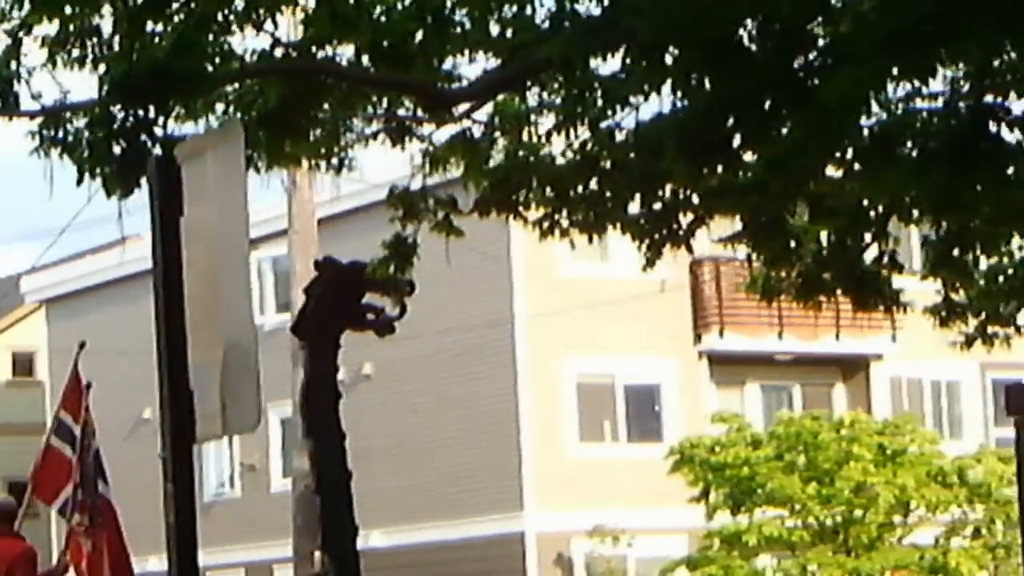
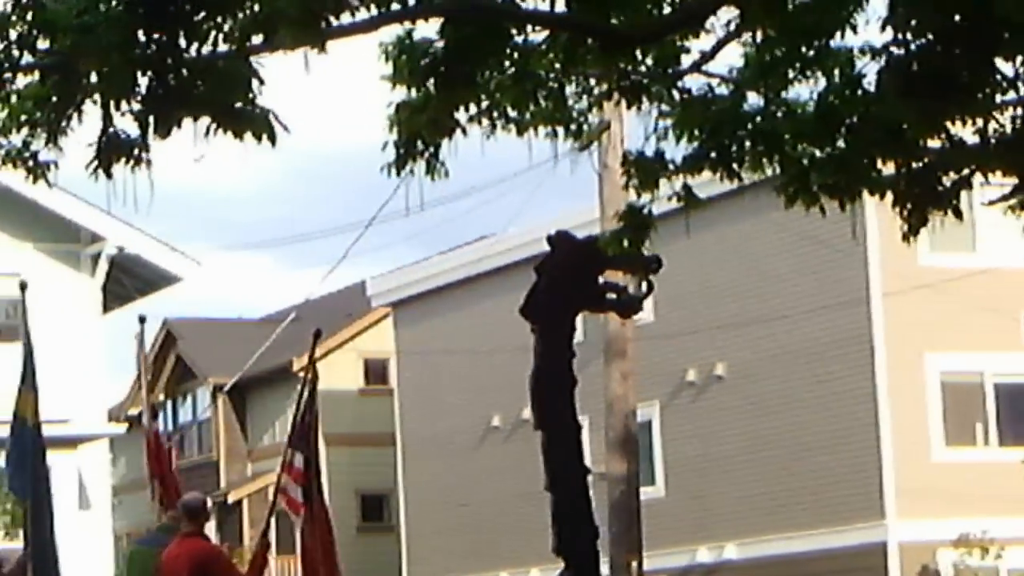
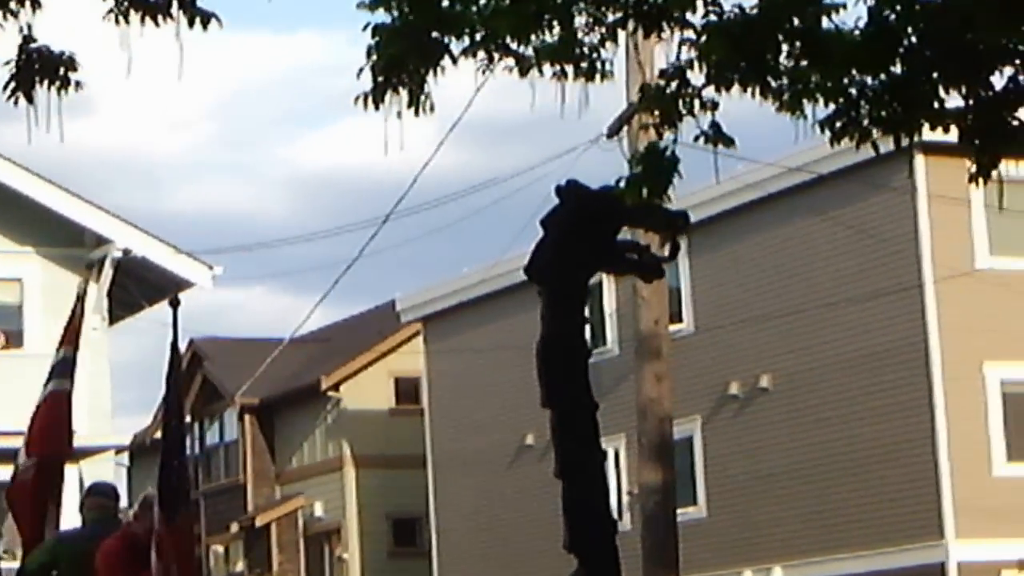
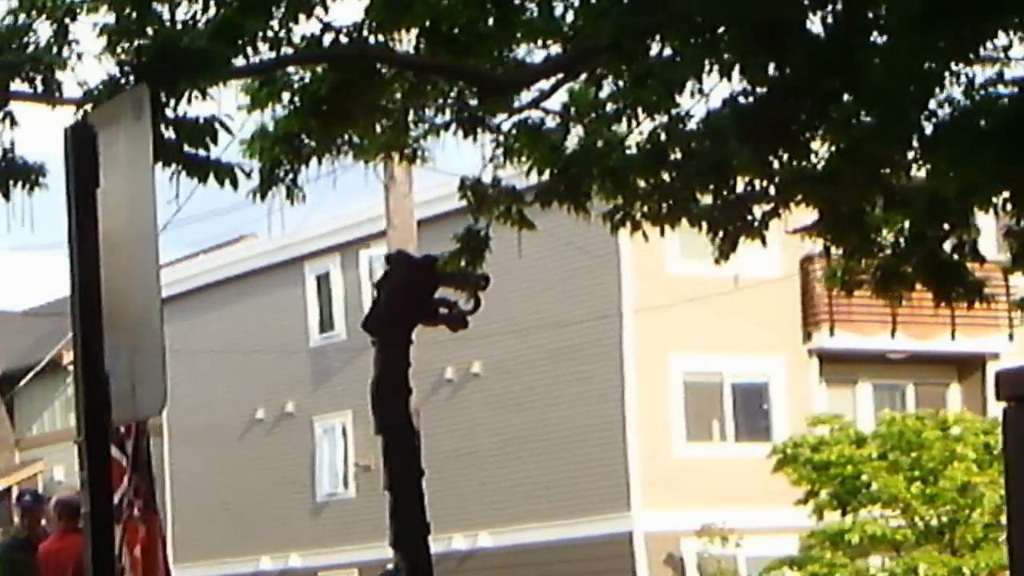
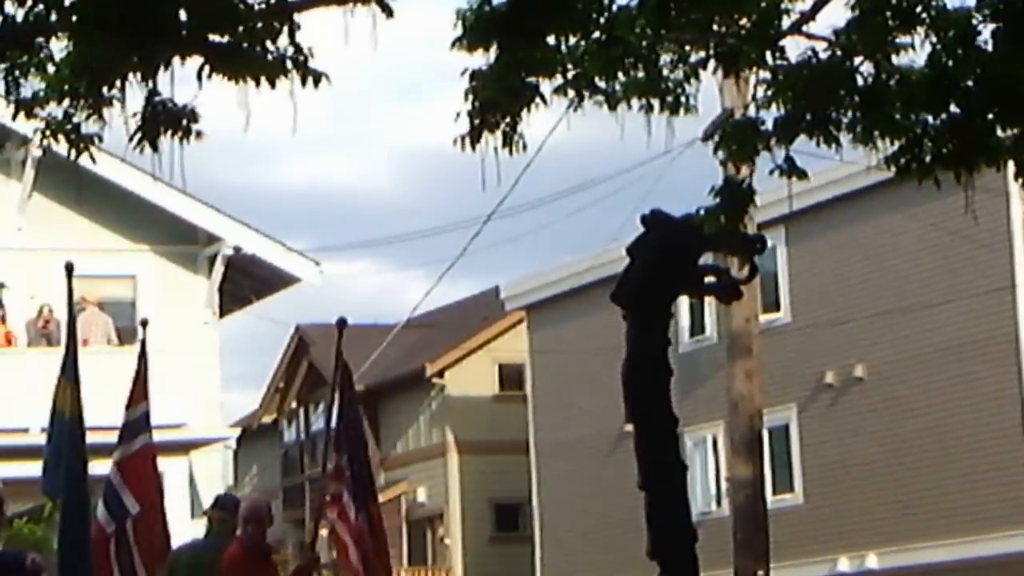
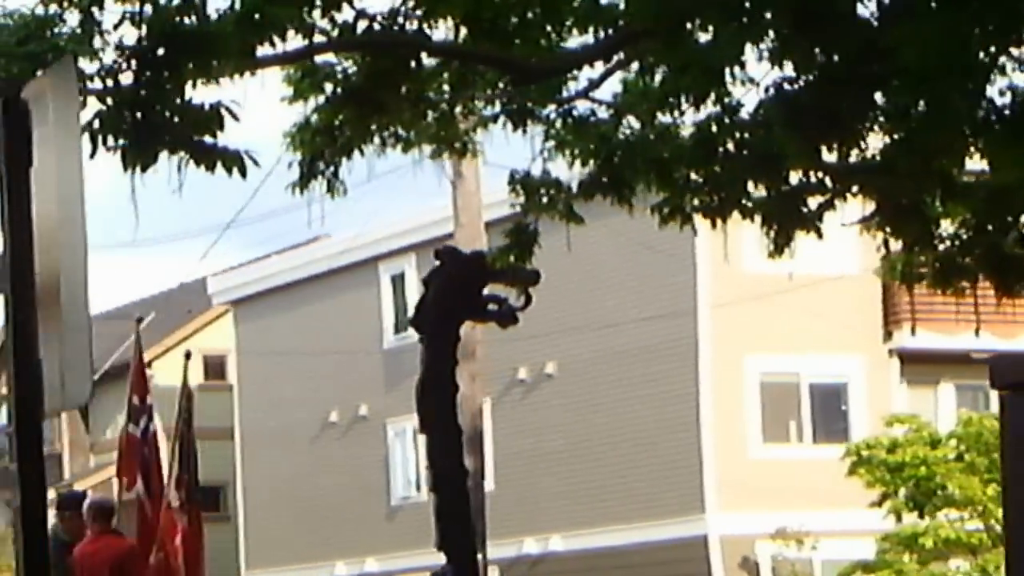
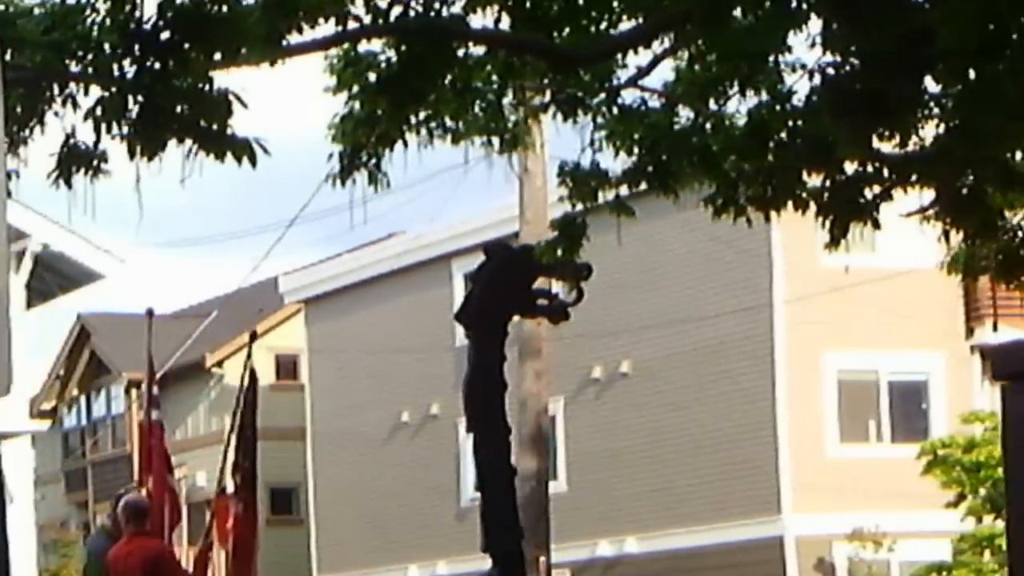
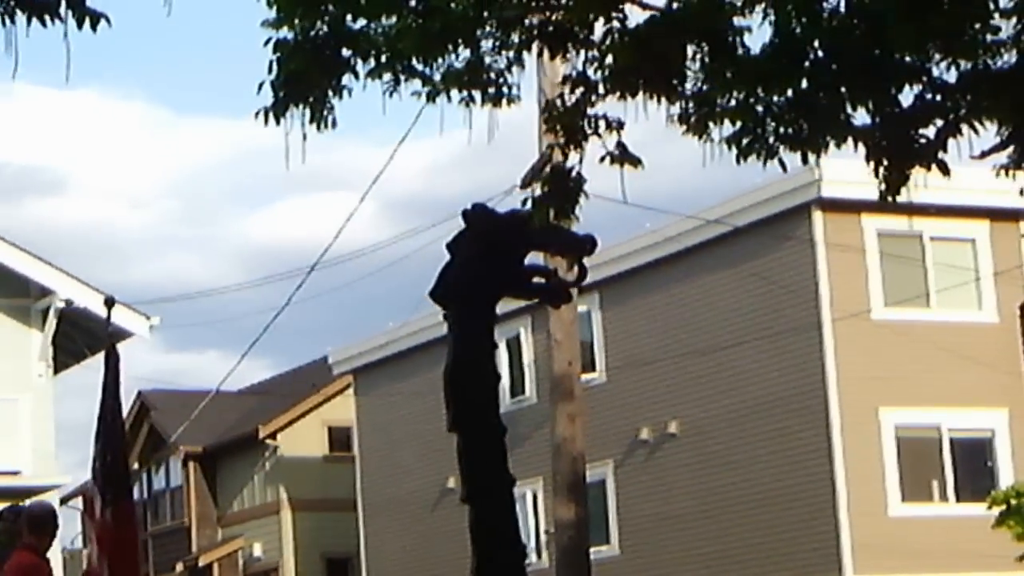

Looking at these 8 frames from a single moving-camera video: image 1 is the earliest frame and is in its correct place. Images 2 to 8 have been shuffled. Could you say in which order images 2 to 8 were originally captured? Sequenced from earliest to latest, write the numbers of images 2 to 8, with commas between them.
4, 6, 7, 2, 5, 3, 8
